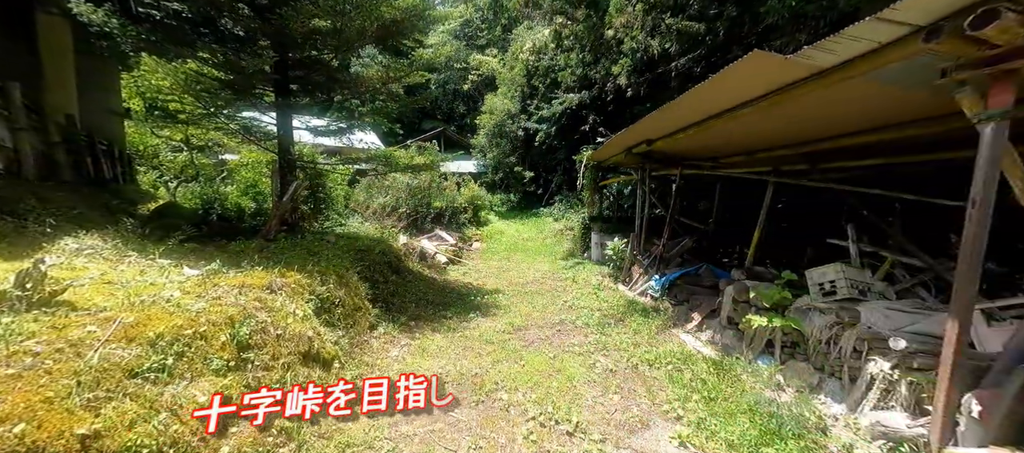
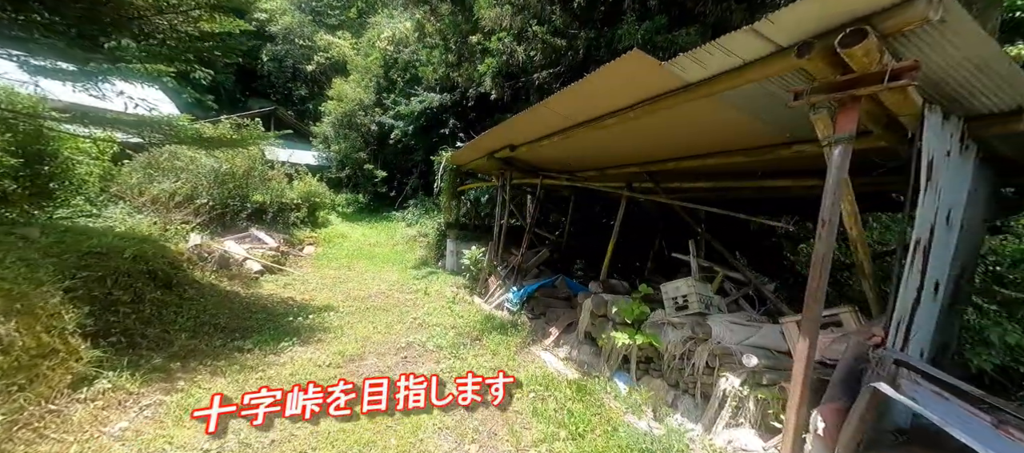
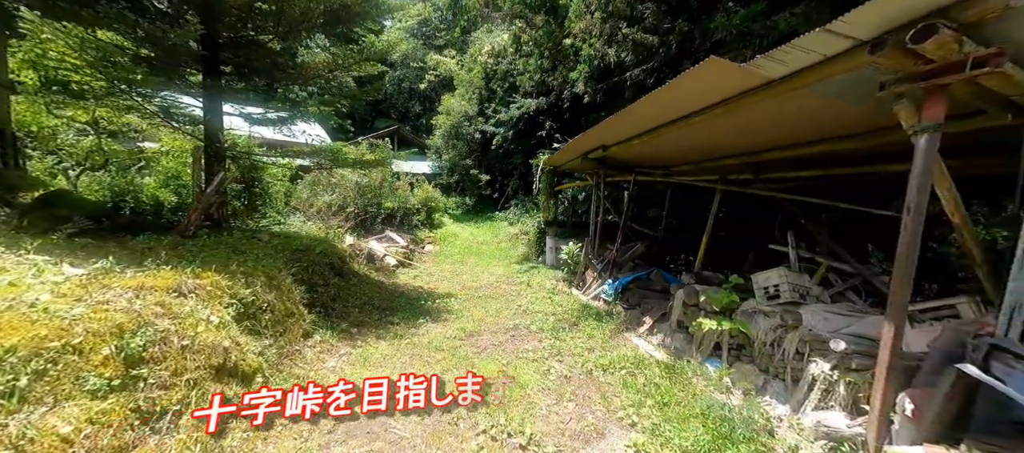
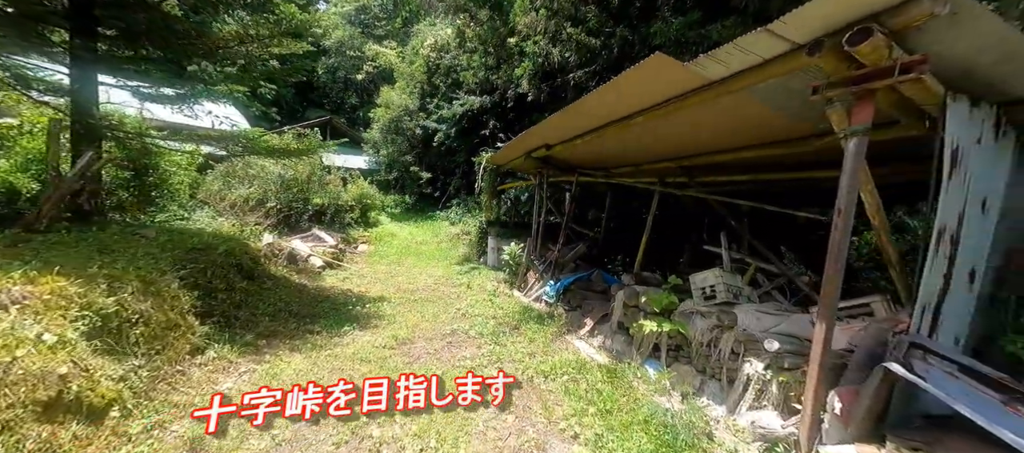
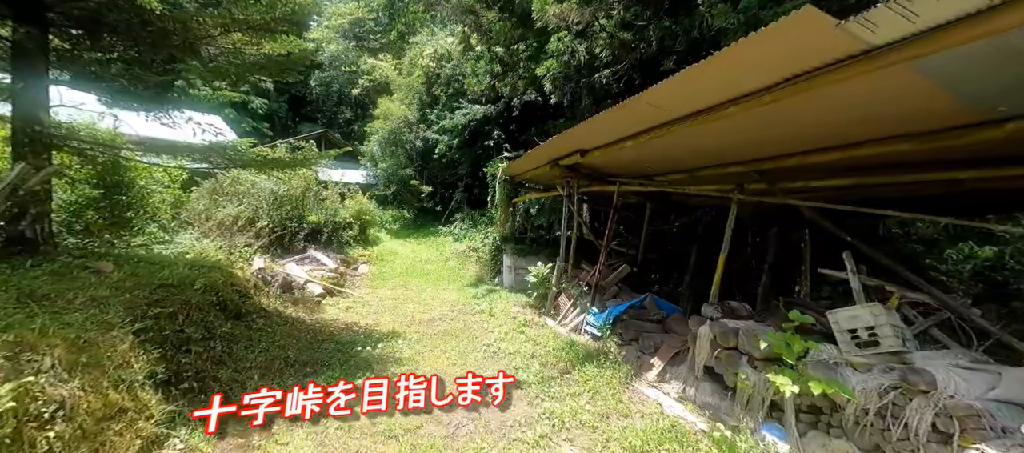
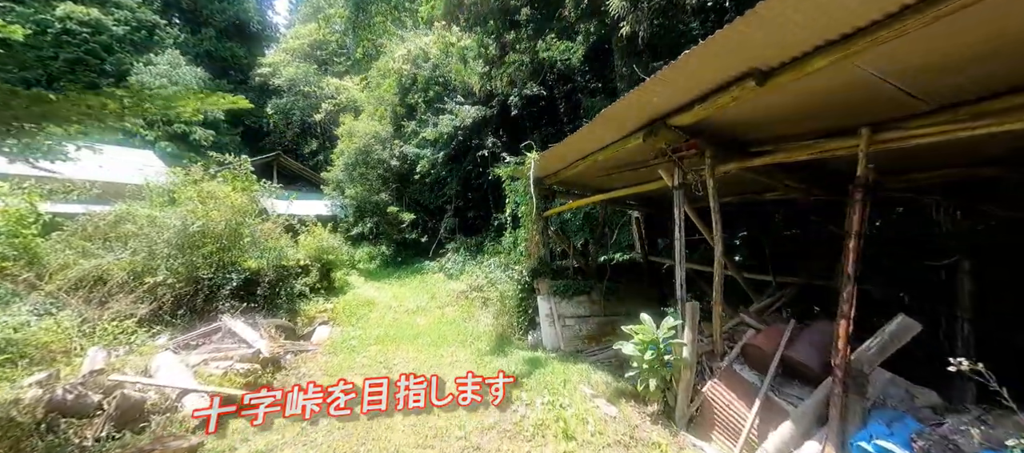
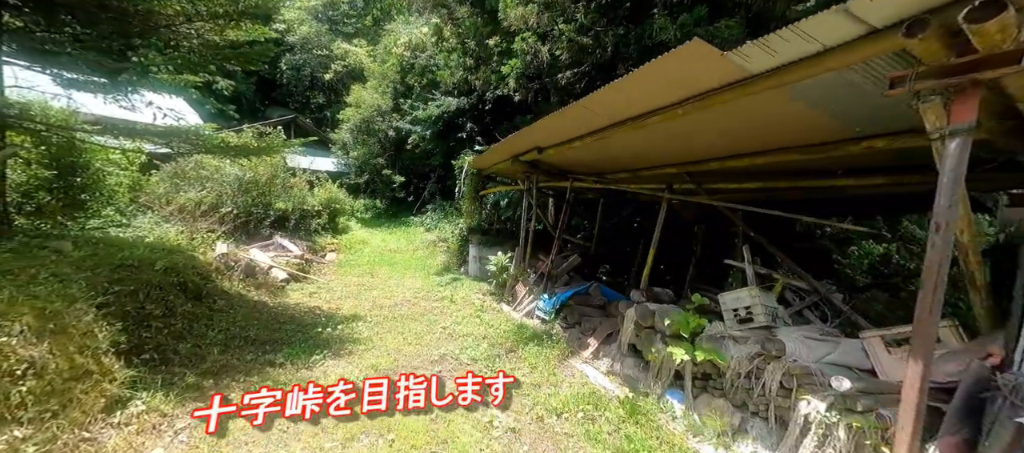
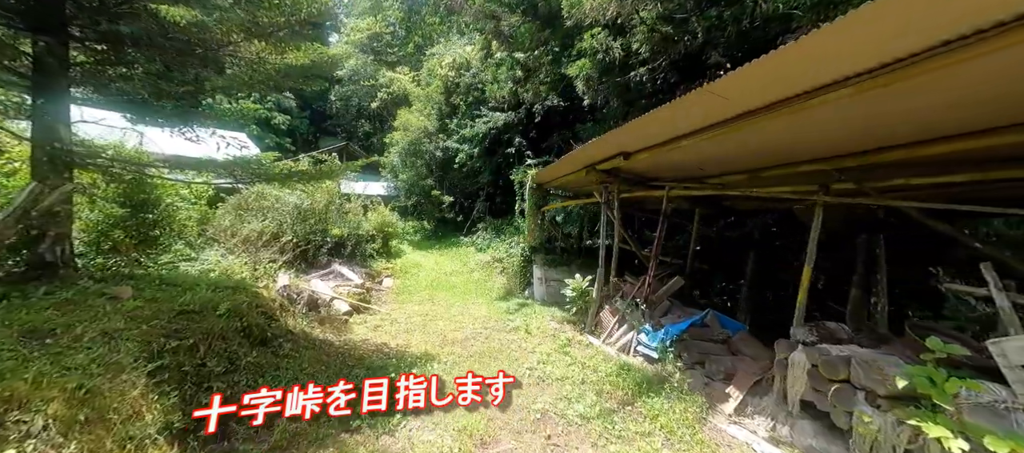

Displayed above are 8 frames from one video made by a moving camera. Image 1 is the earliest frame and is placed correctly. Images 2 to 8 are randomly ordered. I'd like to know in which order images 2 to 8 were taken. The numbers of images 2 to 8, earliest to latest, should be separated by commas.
3, 4, 2, 7, 5, 8, 6
